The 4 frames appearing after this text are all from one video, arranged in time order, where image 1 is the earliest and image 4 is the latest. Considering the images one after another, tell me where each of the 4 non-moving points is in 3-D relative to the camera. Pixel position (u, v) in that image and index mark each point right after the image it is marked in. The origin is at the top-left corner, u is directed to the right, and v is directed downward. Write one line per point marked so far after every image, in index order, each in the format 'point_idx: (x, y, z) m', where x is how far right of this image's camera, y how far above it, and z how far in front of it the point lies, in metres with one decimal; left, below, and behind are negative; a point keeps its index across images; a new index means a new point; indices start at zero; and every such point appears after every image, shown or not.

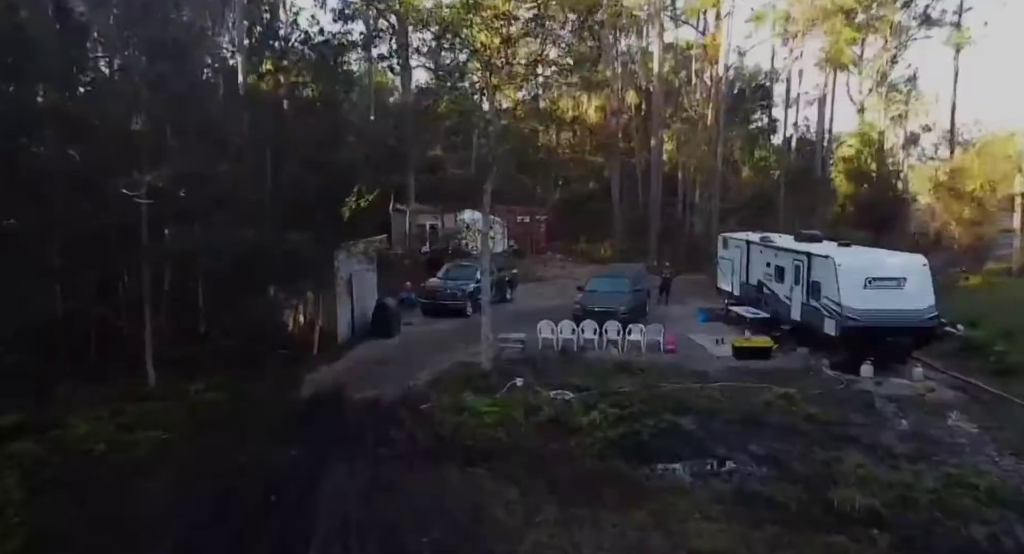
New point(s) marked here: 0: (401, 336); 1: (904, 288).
0: (-2.6, -1.4, +16.3) m
1: (+7.6, -0.2, +13.1) m
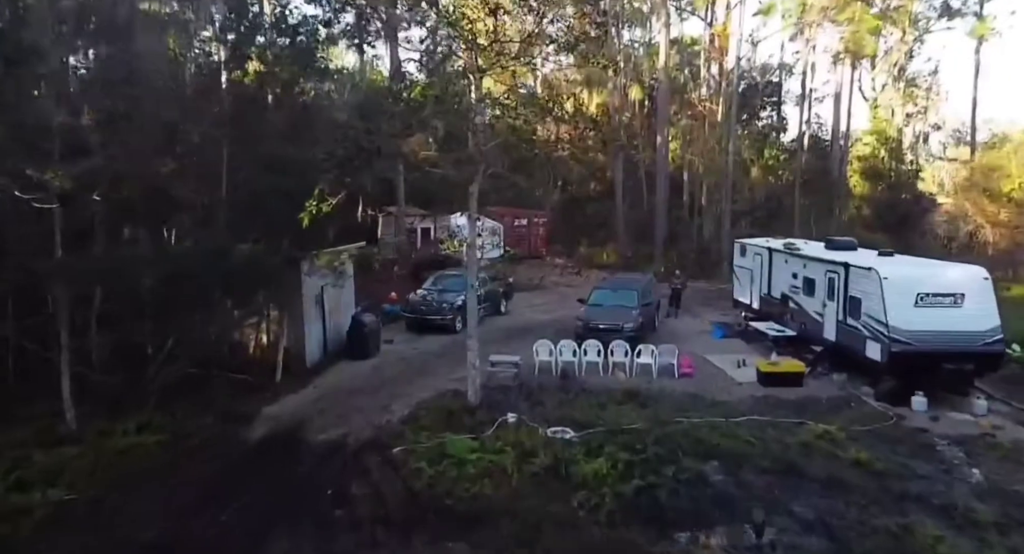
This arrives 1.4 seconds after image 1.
0: (-2.8, -1.7, +14.4) m
1: (+7.4, -0.5, +11.2) m
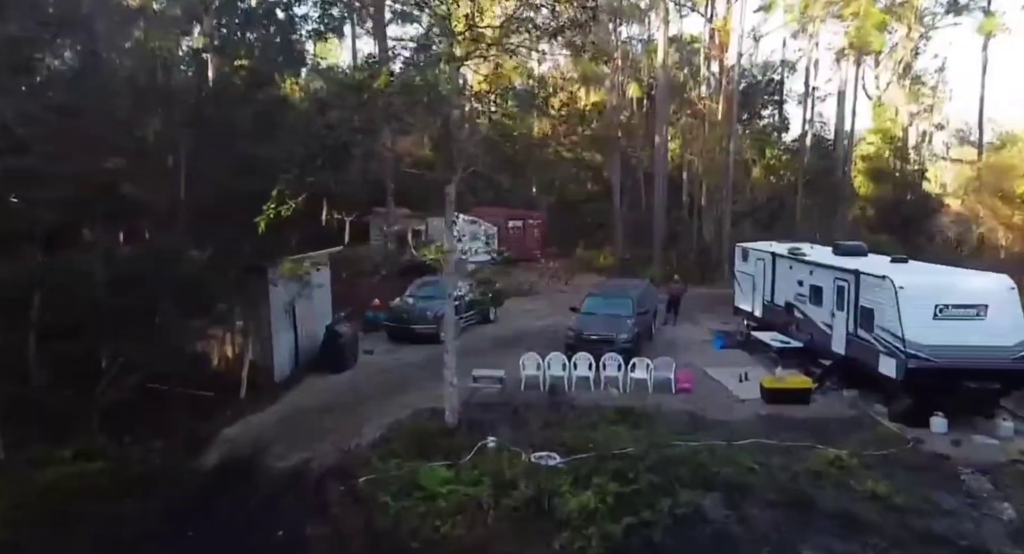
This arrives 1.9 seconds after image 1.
0: (-3.0, -1.9, +13.4) m
1: (+7.2, -0.6, +10.2) m
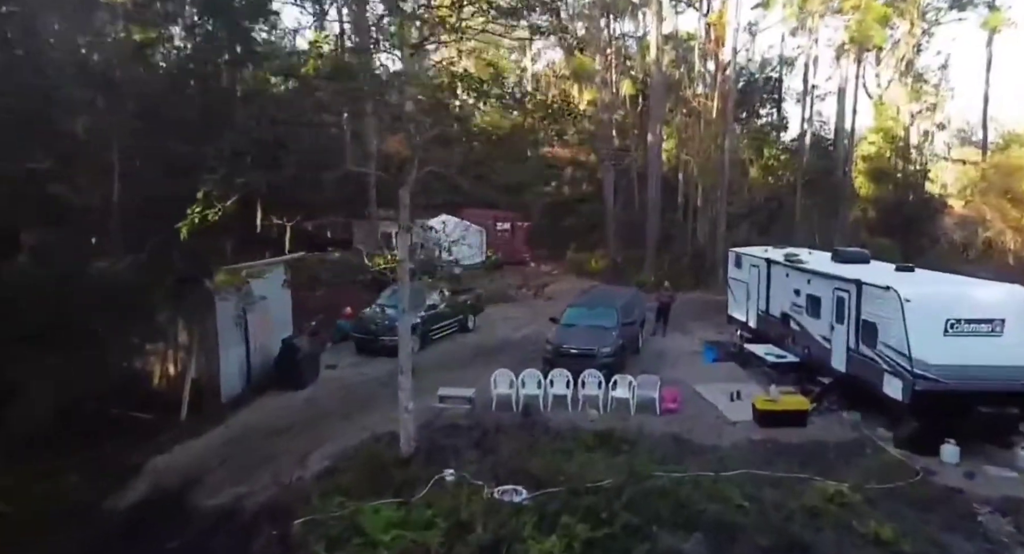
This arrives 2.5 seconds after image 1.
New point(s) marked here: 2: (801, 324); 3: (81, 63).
0: (-3.5, -2.0, +12.4) m
1: (+6.7, -0.8, +9.2) m
2: (+5.4, -0.9, +12.7) m
3: (-6.1, +3.0, +9.5) m
